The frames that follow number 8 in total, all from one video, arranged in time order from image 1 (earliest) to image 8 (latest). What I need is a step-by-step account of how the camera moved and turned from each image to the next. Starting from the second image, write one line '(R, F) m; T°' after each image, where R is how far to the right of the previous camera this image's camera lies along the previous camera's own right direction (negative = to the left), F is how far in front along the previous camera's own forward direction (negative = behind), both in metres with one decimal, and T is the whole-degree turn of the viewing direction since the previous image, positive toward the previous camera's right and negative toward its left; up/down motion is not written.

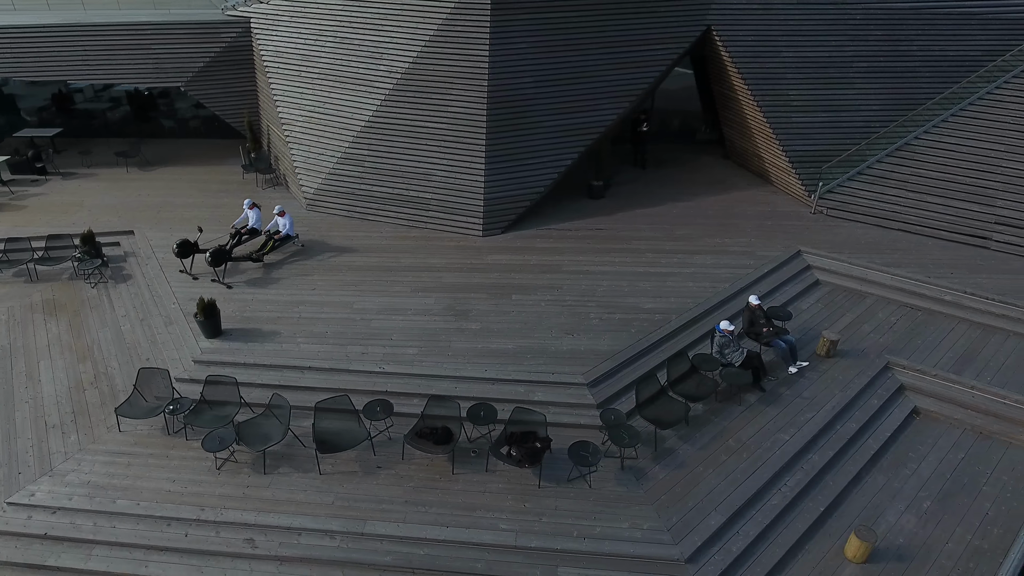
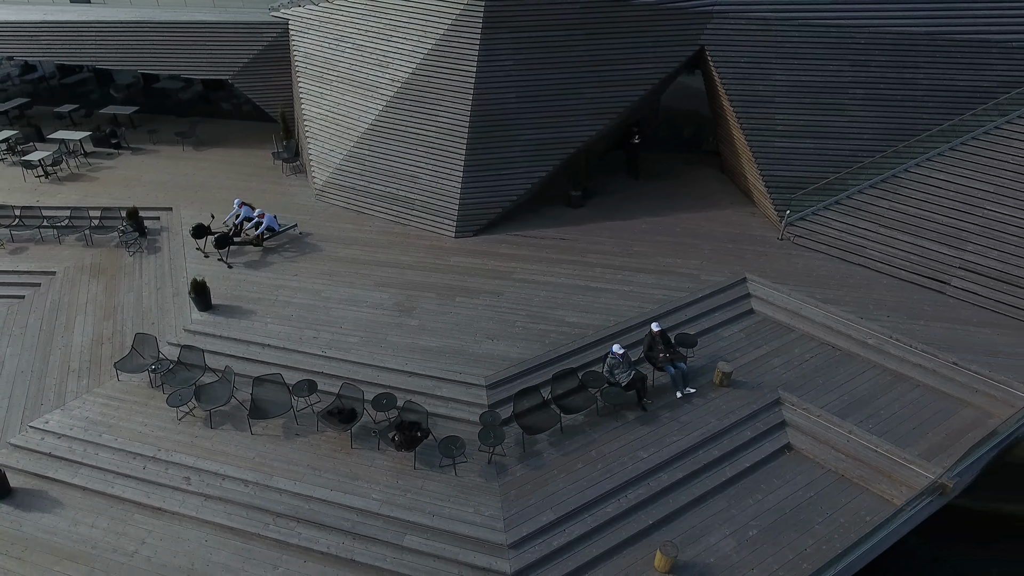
(+2.5, -1.0) m; -8°
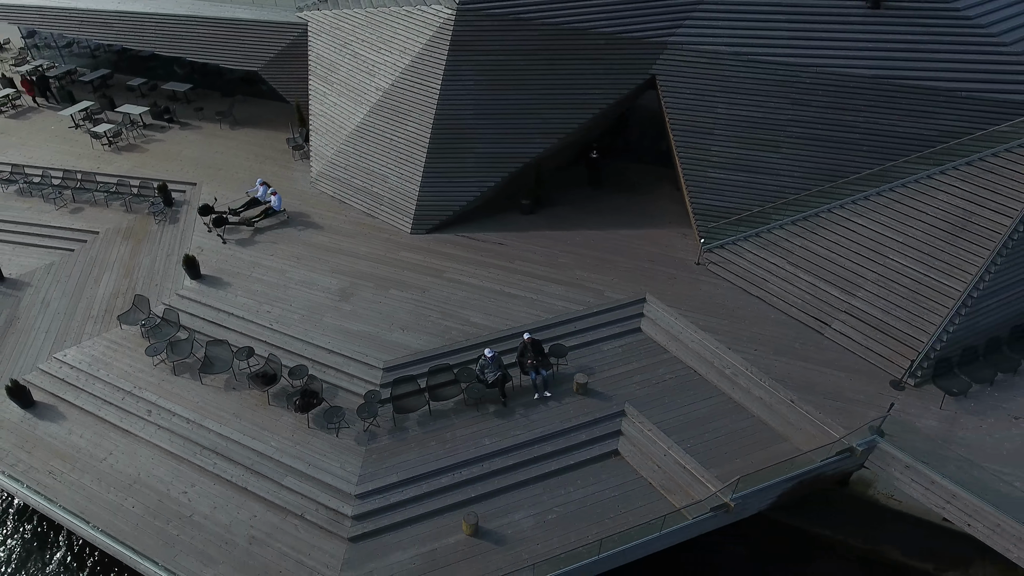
(+3.3, -1.6) m; -8°
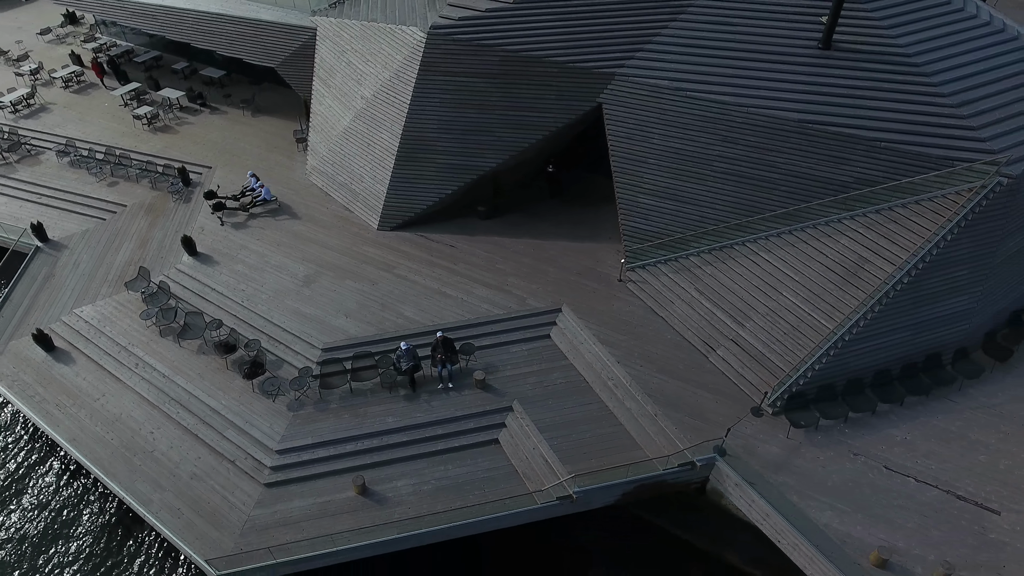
(+3.1, -1.6) m; -6°
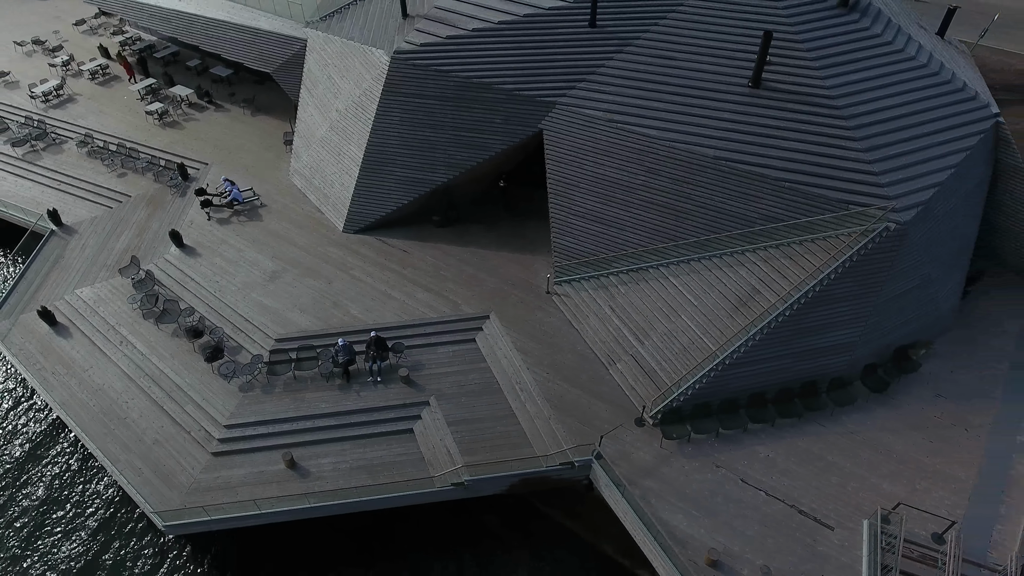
(+2.7, -1.6) m; -3°
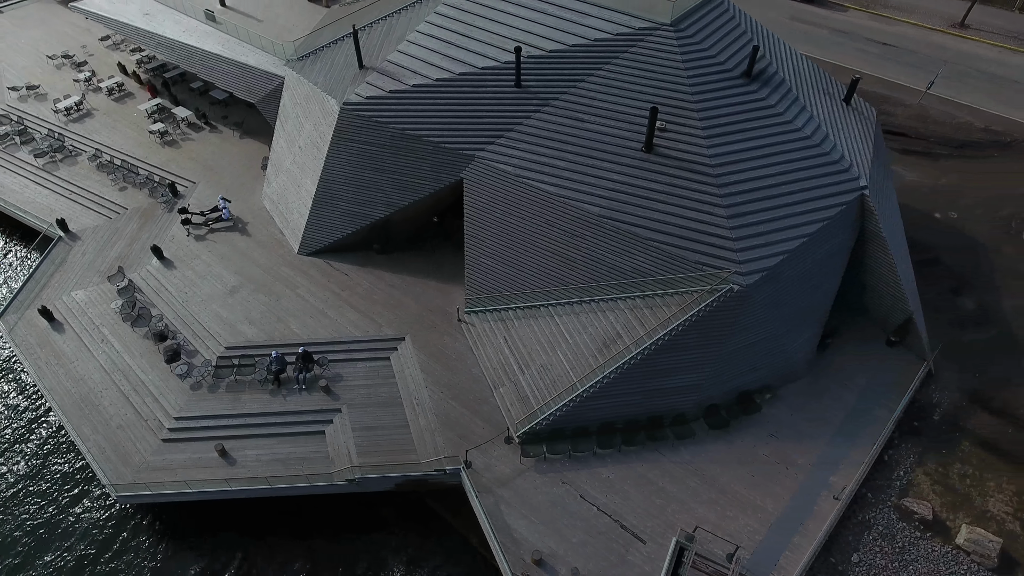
(+3.7, -2.5) m; -3°
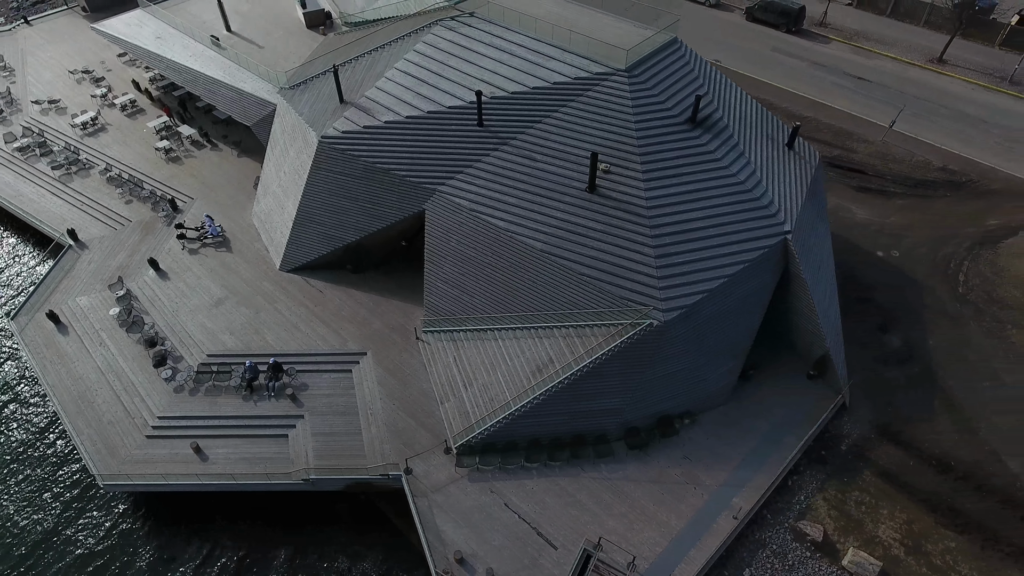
(+2.3, -1.8) m; -2°
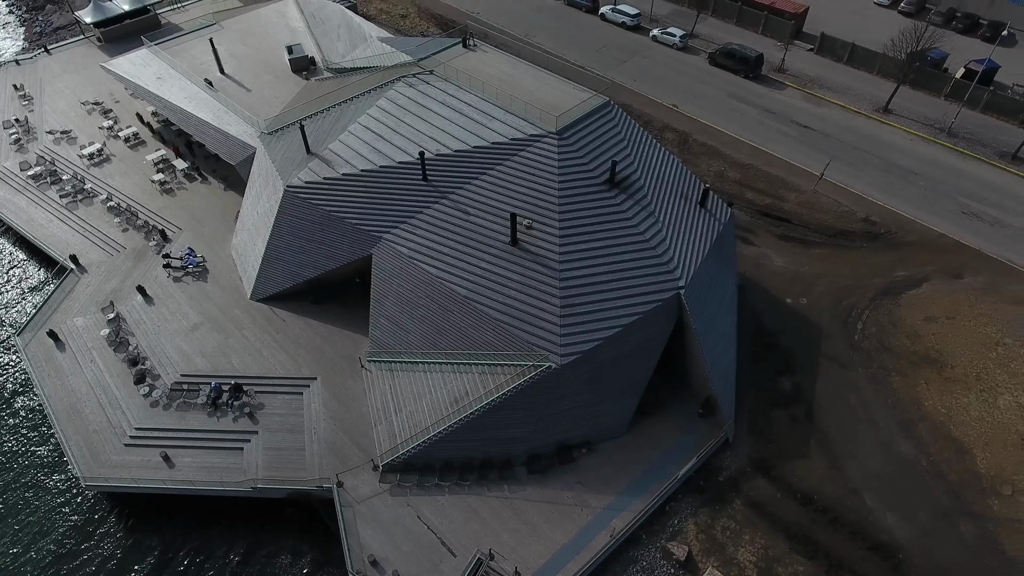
(+3.3, -2.9) m; -2°
